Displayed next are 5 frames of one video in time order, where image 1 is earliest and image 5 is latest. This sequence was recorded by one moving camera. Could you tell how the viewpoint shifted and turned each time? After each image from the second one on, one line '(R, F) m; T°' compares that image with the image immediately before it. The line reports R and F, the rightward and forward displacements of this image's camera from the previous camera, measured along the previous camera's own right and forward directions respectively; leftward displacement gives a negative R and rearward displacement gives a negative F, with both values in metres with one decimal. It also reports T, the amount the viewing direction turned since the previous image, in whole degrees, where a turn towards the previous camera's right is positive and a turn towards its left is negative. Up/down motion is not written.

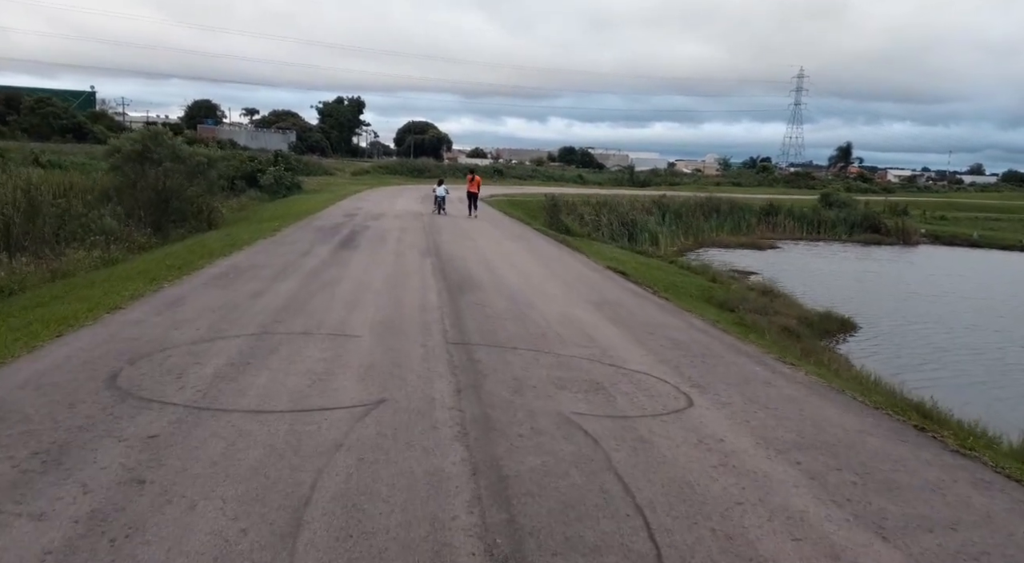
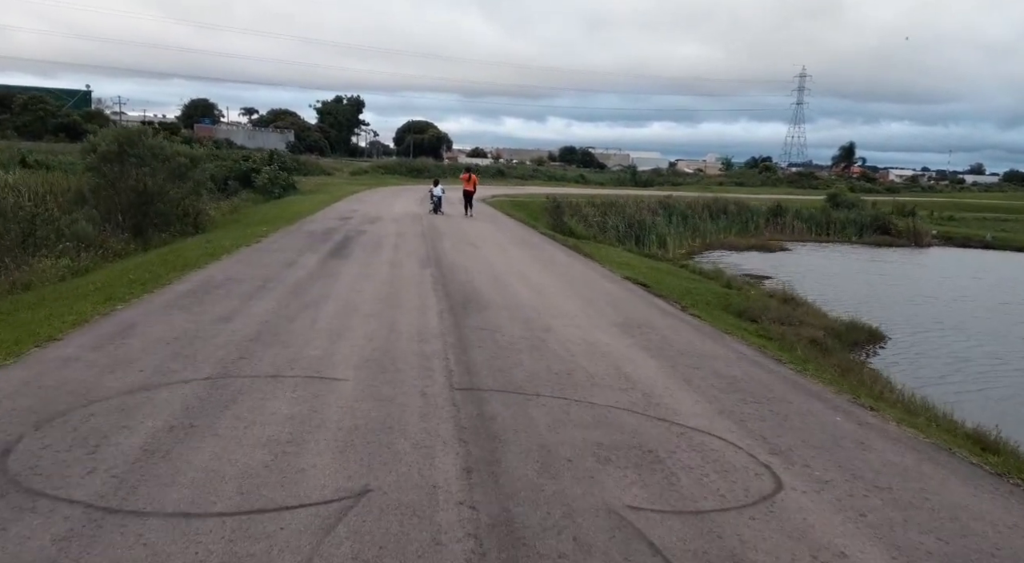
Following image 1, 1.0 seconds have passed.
(-0.2, +1.8) m; 0°
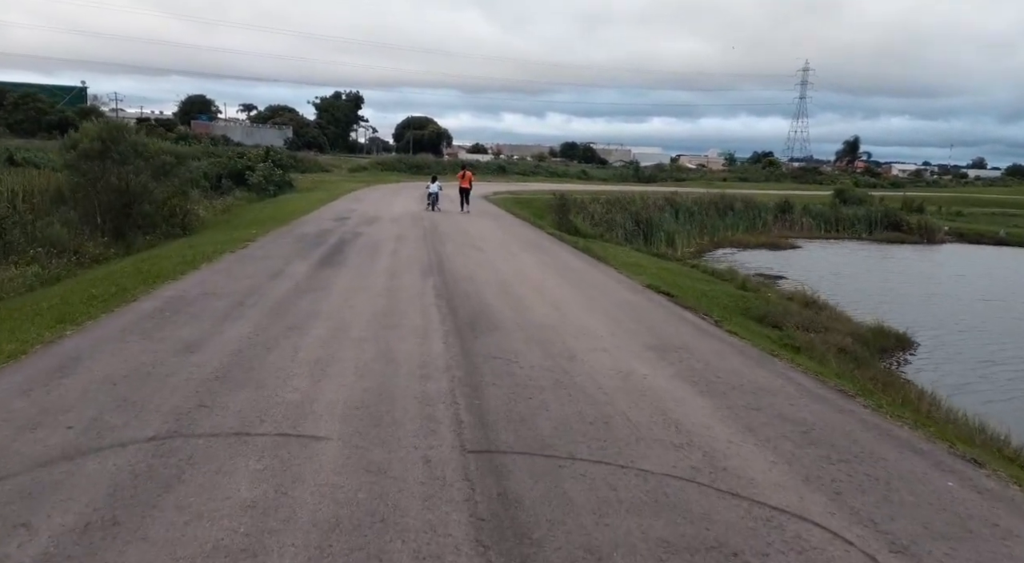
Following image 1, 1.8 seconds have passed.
(-0.2, +1.6) m; 0°
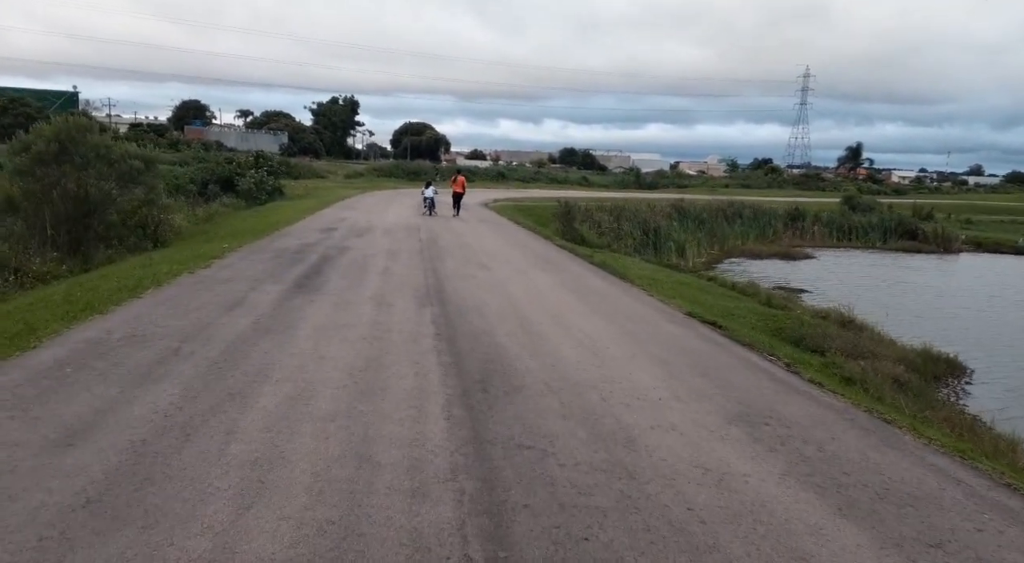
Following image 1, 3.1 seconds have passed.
(-0.3, +2.7) m; 0°
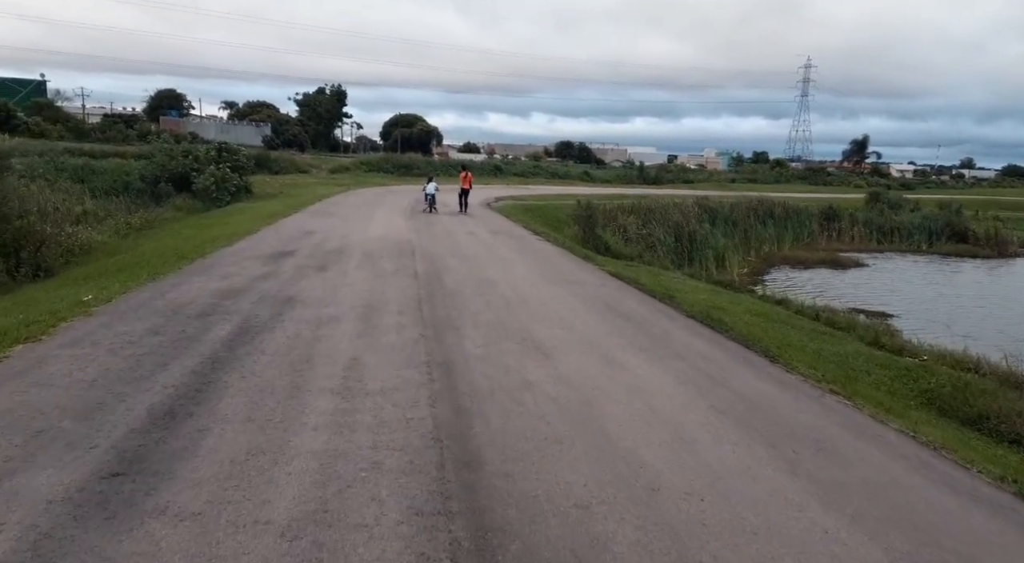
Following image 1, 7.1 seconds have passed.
(-1.0, +7.7) m; +1°
